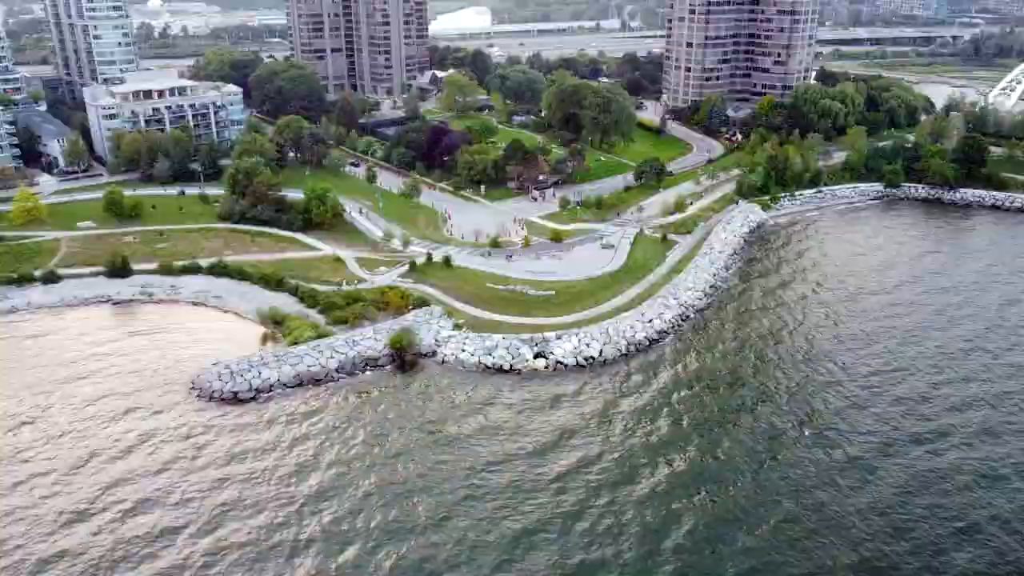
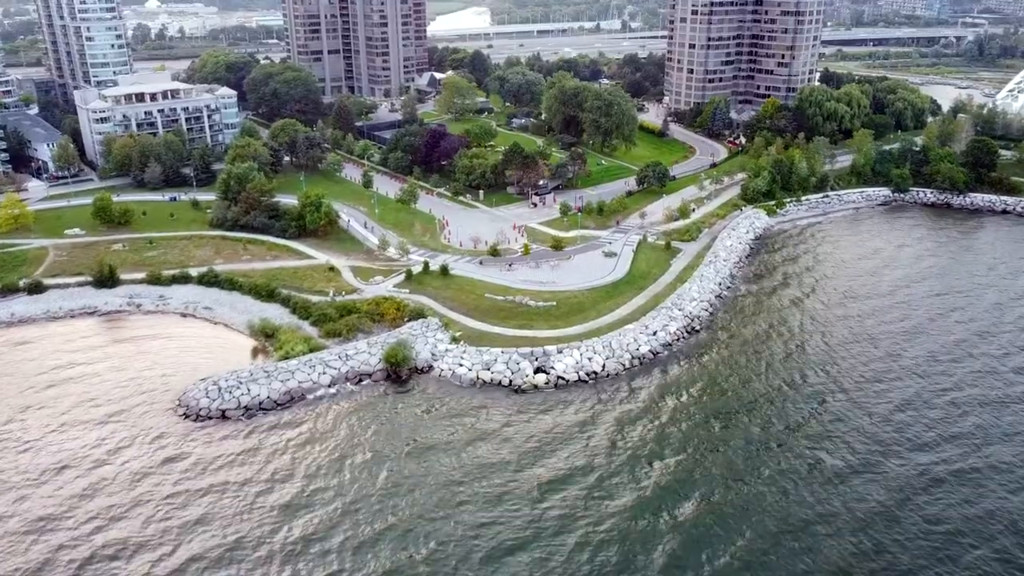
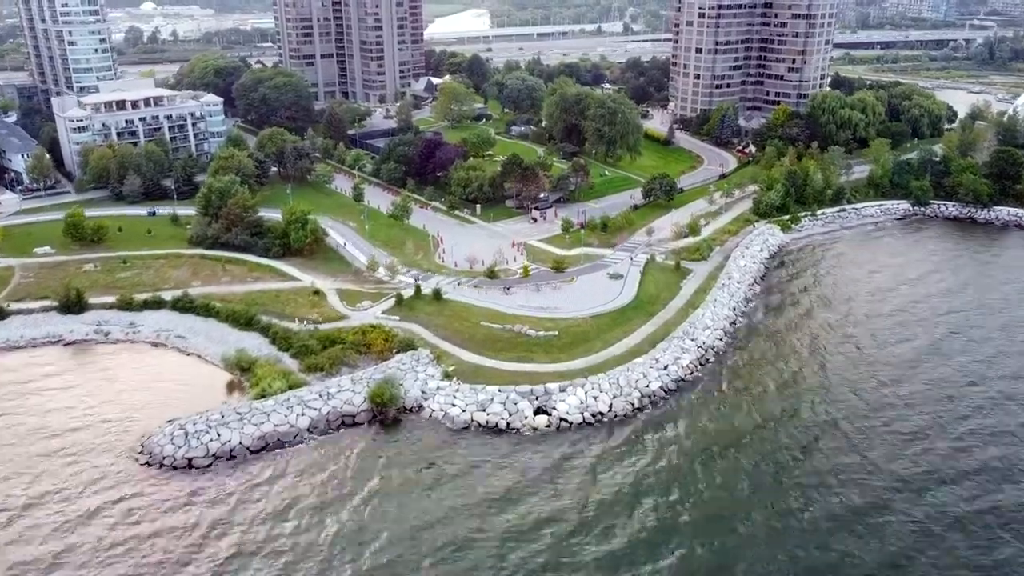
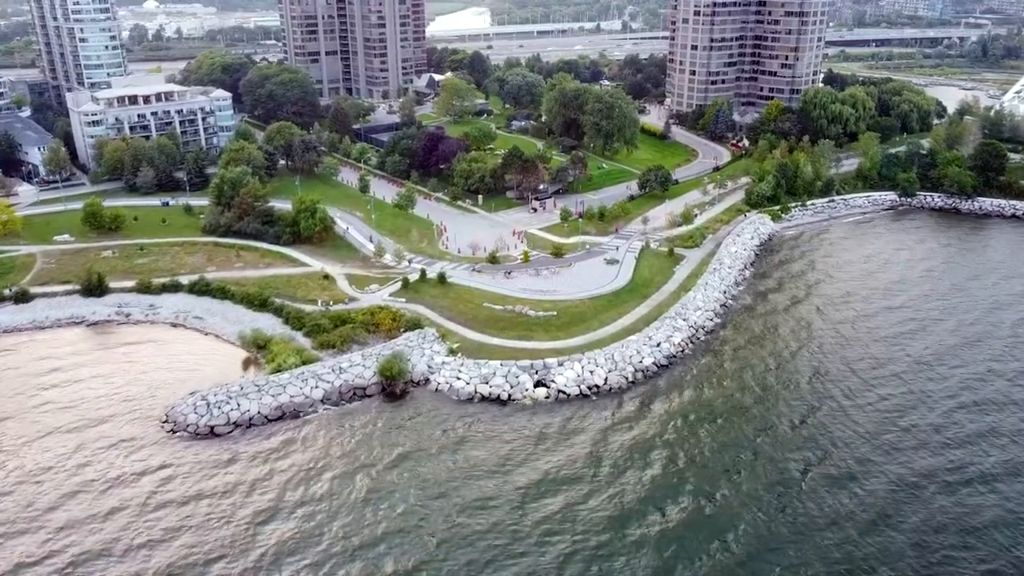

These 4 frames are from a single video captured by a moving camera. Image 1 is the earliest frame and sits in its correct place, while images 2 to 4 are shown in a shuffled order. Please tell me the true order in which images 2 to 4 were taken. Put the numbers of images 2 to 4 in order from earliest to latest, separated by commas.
2, 4, 3
